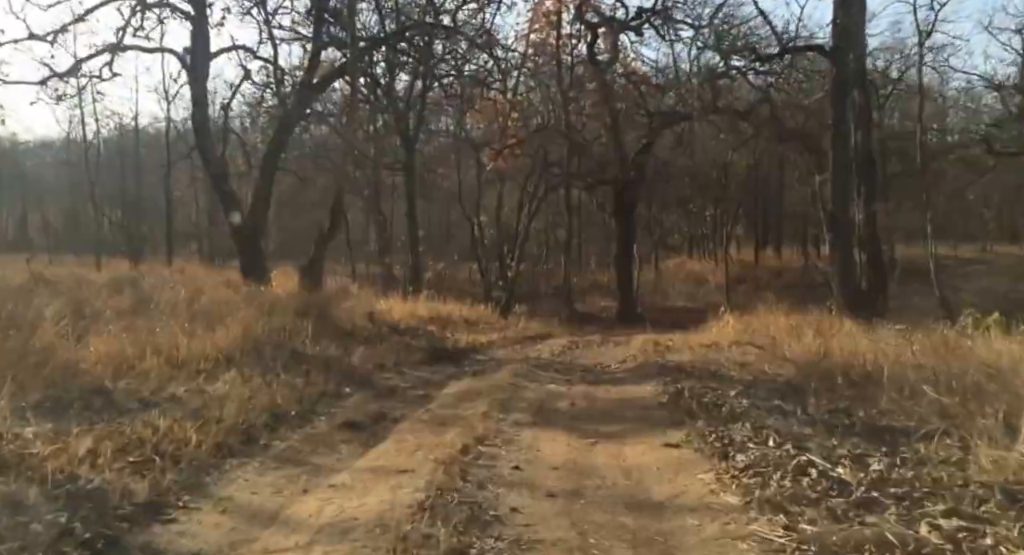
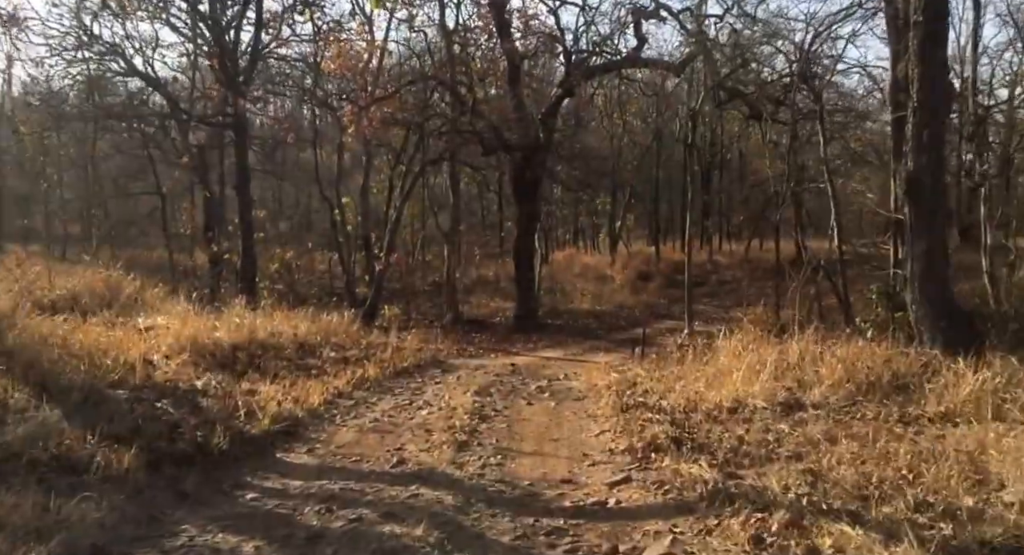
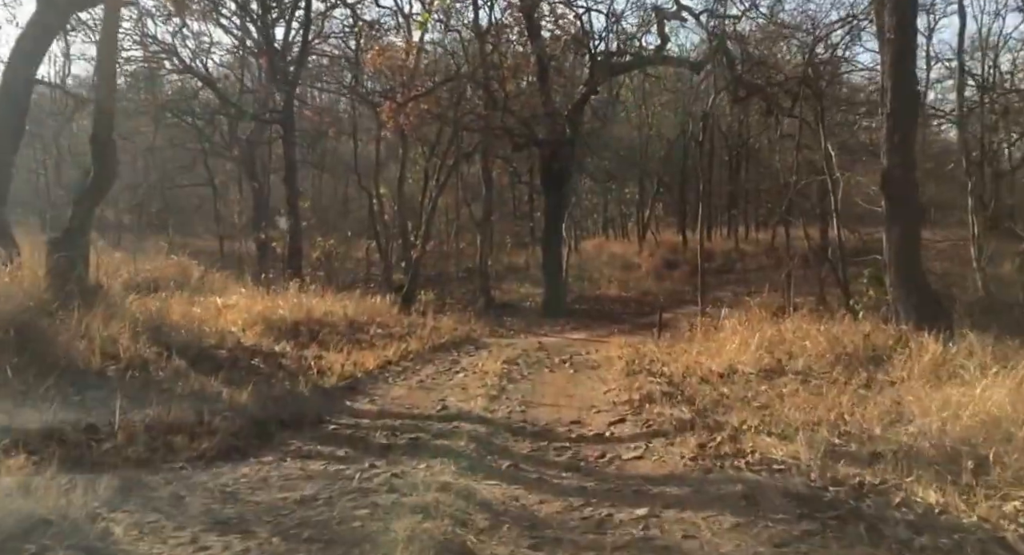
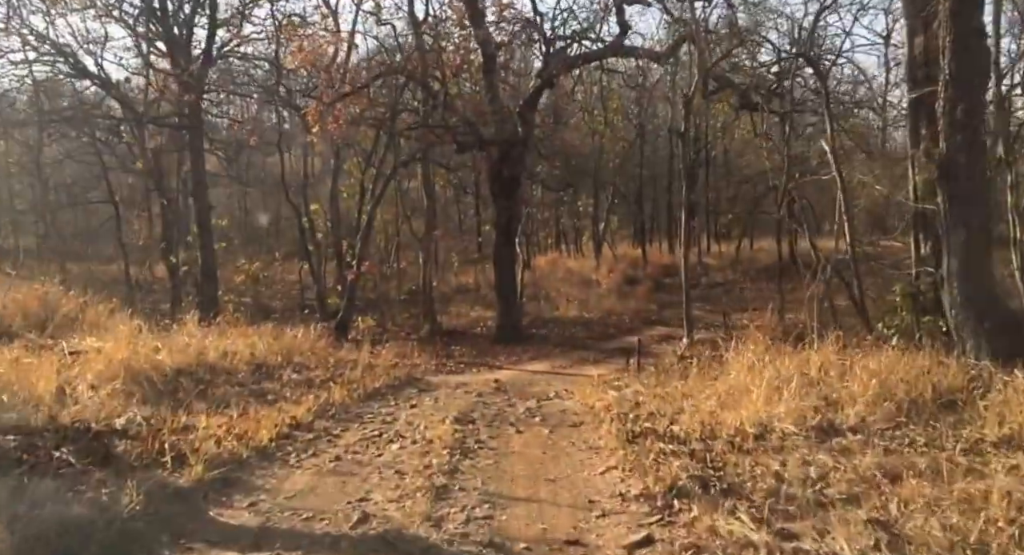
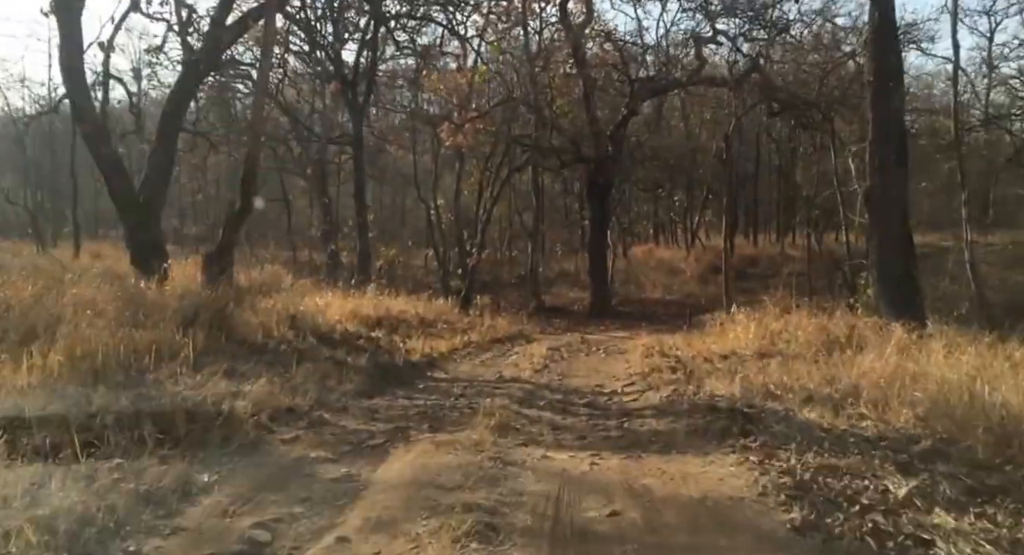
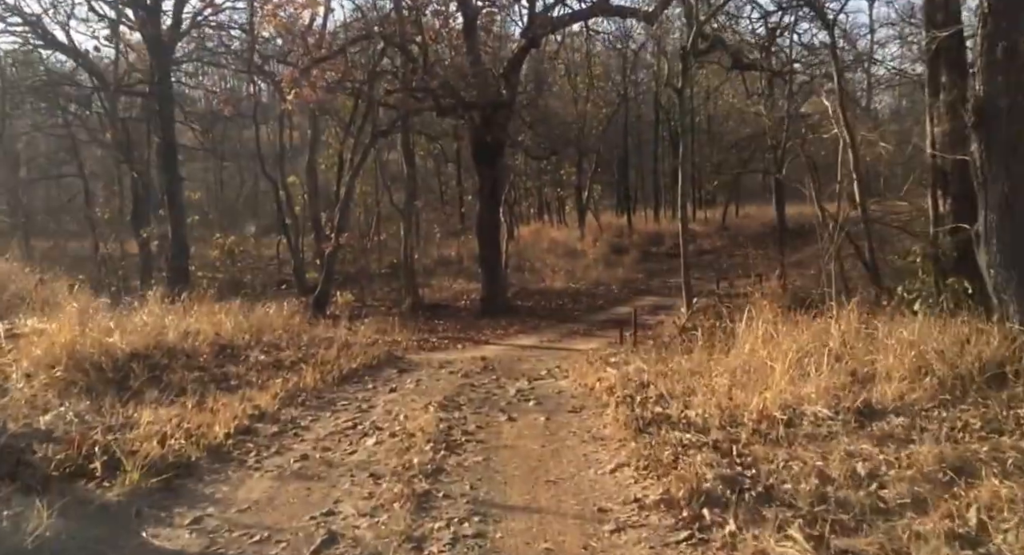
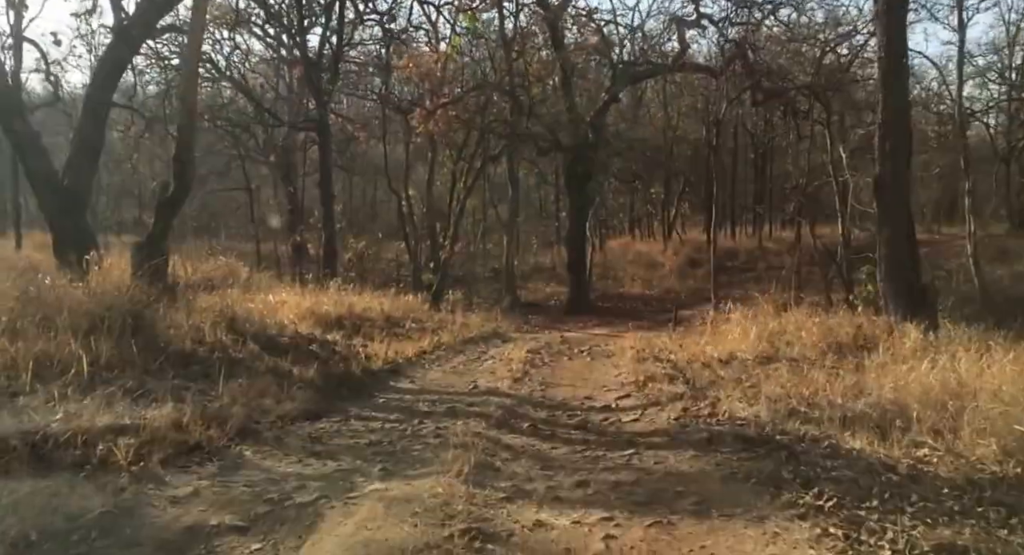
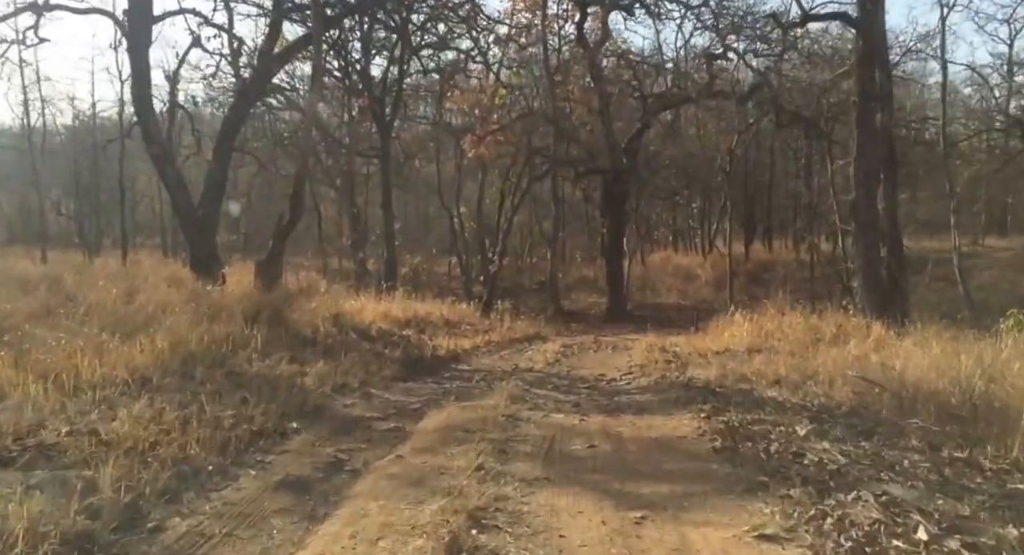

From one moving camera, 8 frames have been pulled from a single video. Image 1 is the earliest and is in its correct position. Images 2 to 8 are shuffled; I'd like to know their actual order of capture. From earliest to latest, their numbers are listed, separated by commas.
8, 5, 7, 3, 2, 4, 6
